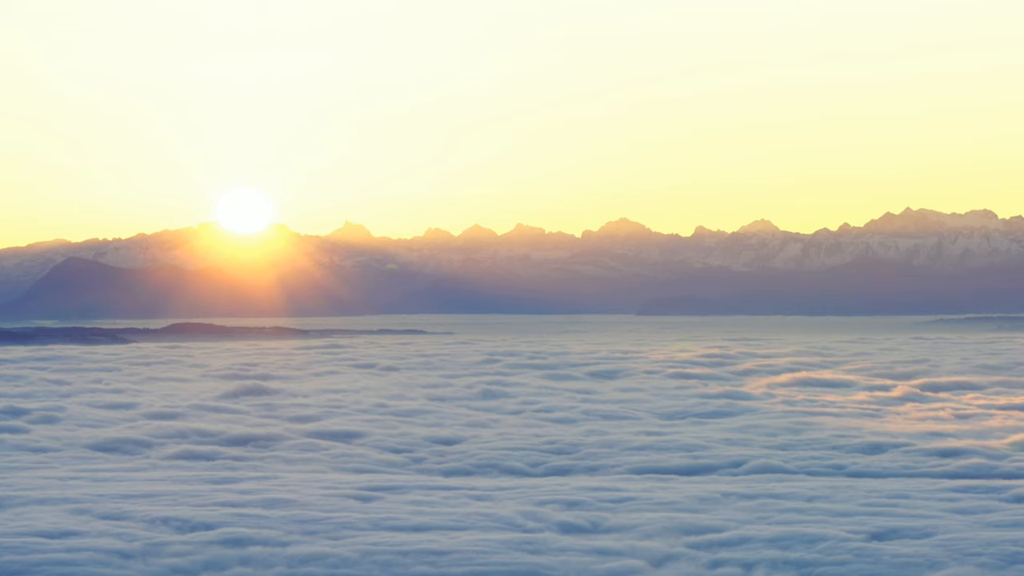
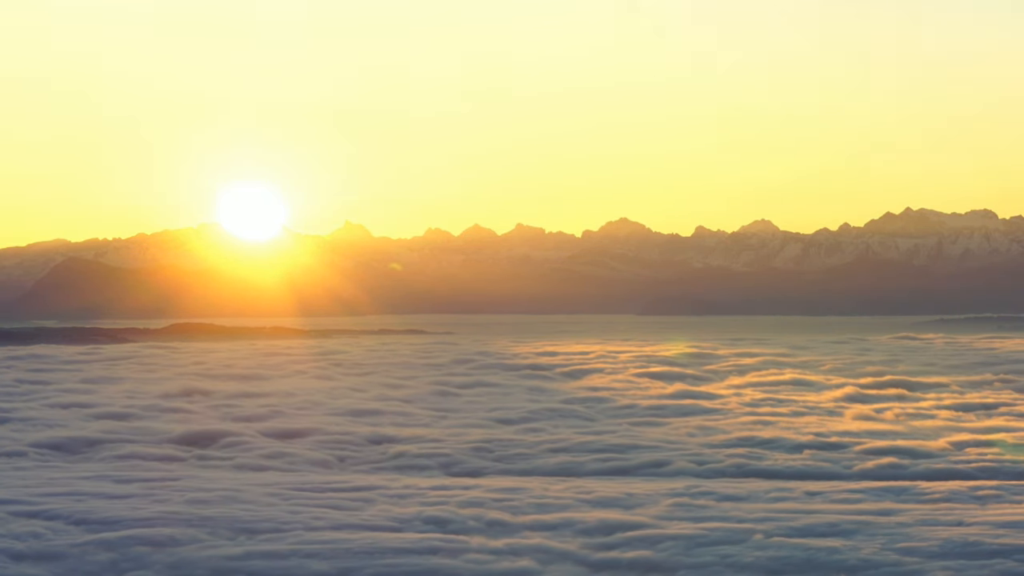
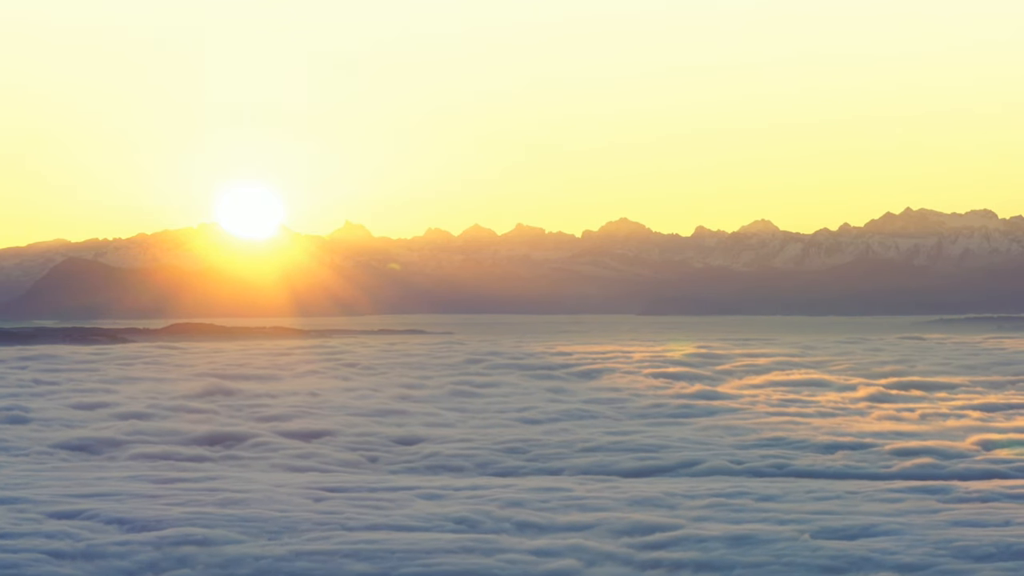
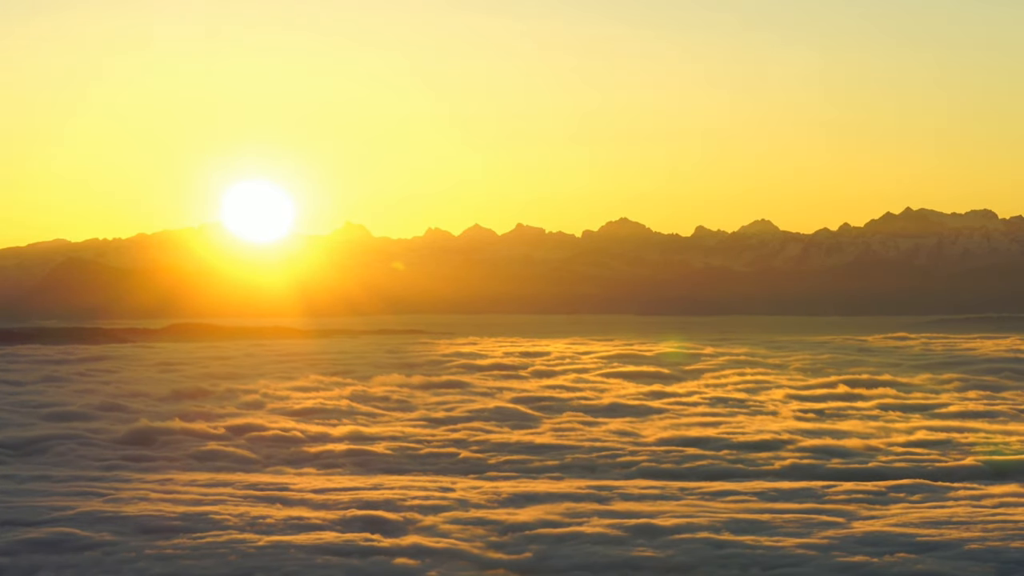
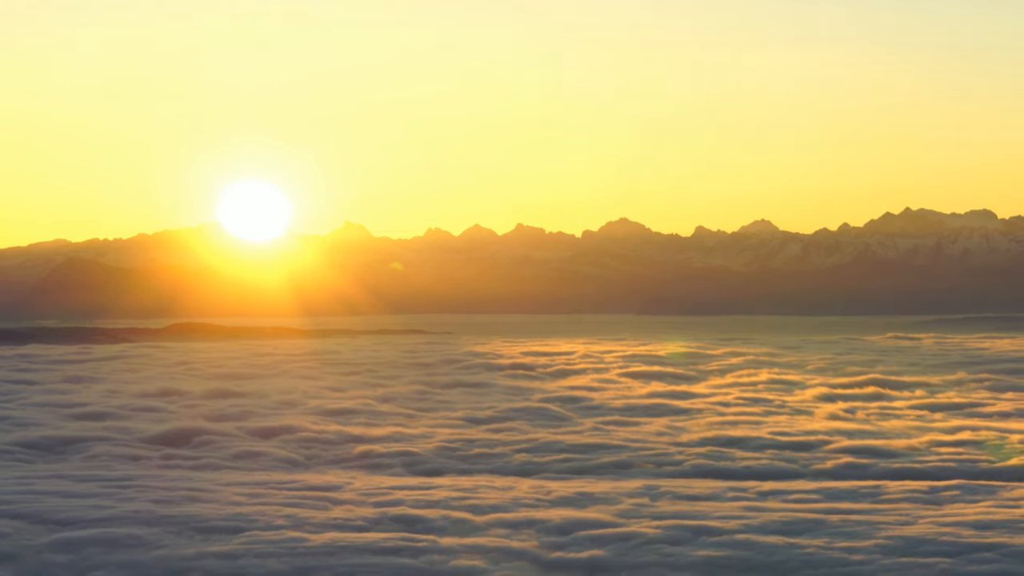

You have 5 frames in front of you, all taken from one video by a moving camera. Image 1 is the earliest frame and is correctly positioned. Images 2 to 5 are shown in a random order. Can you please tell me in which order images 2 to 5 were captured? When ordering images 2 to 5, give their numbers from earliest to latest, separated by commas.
3, 2, 5, 4
